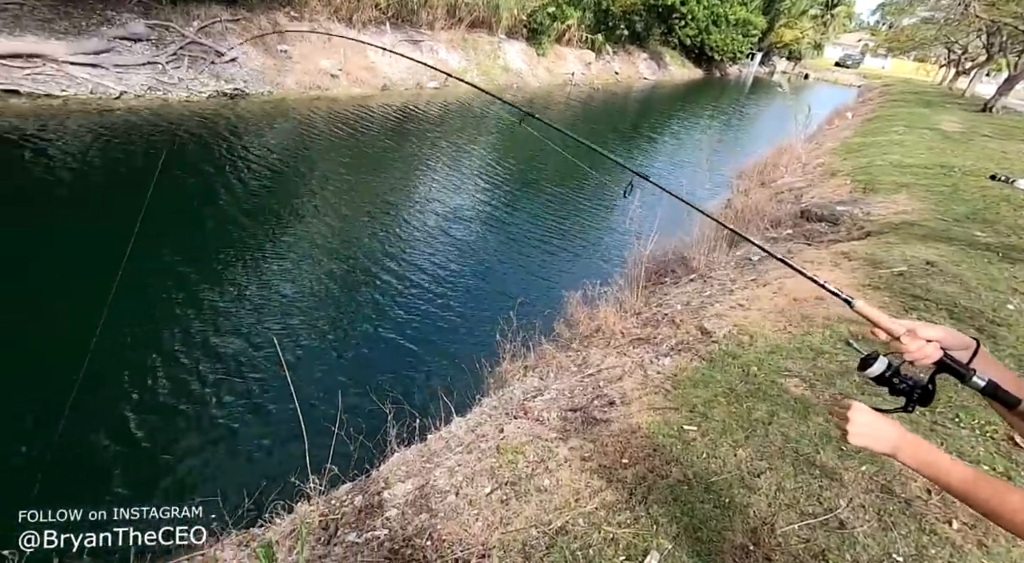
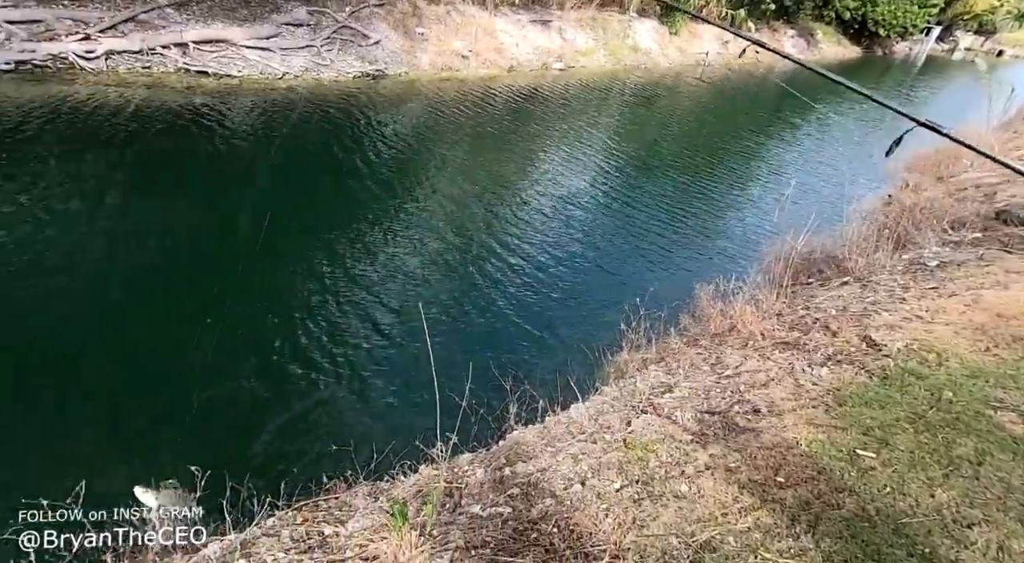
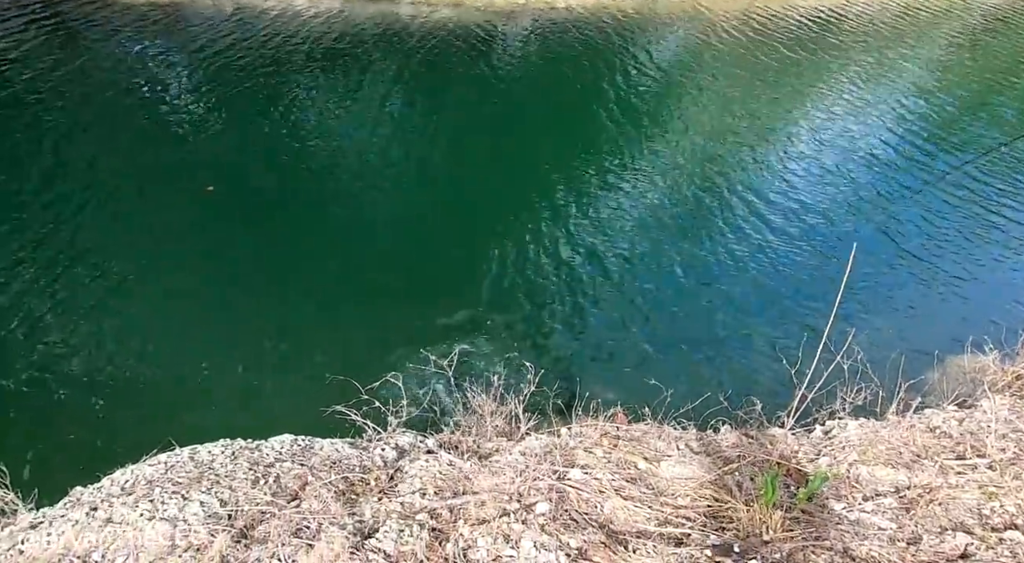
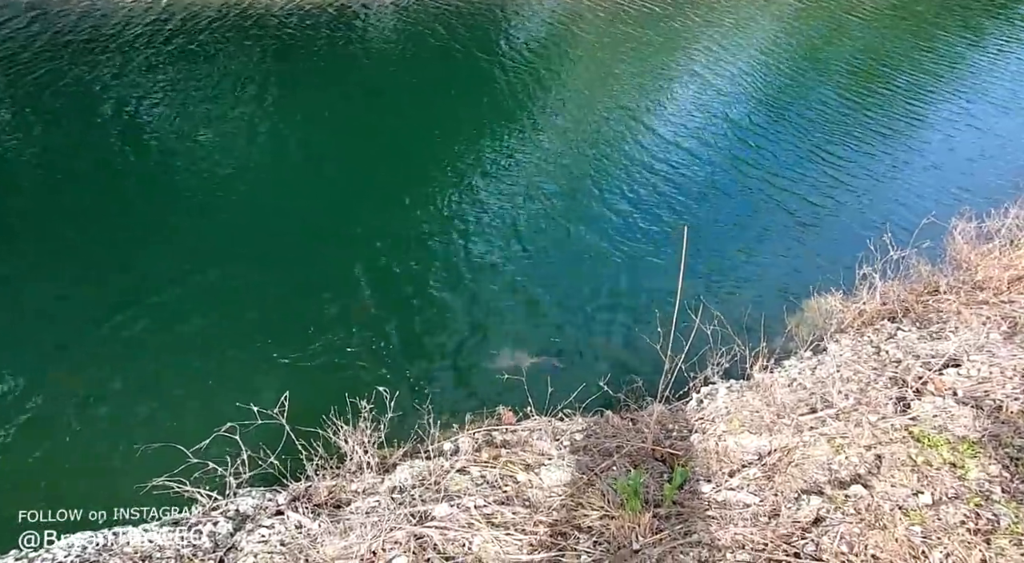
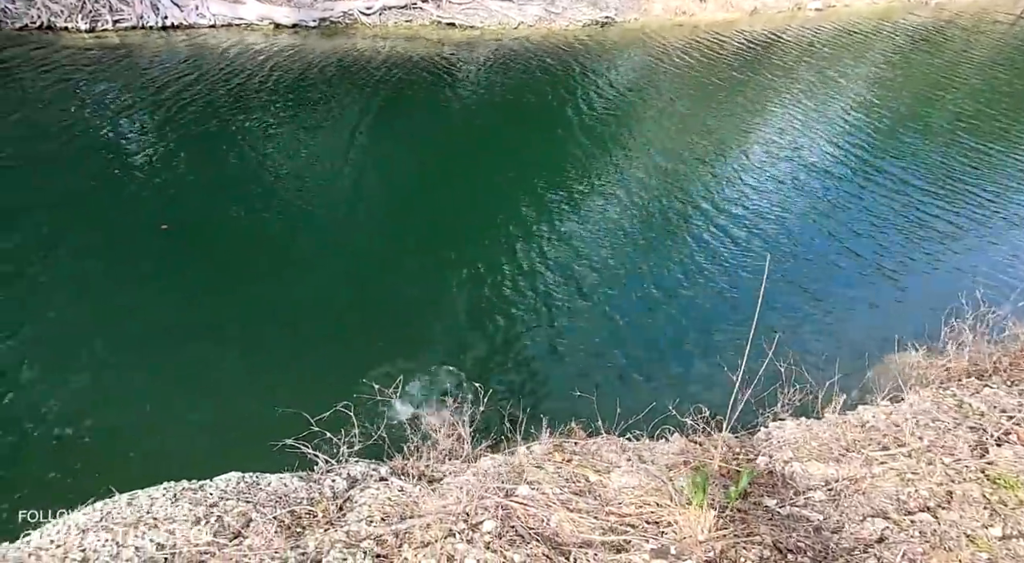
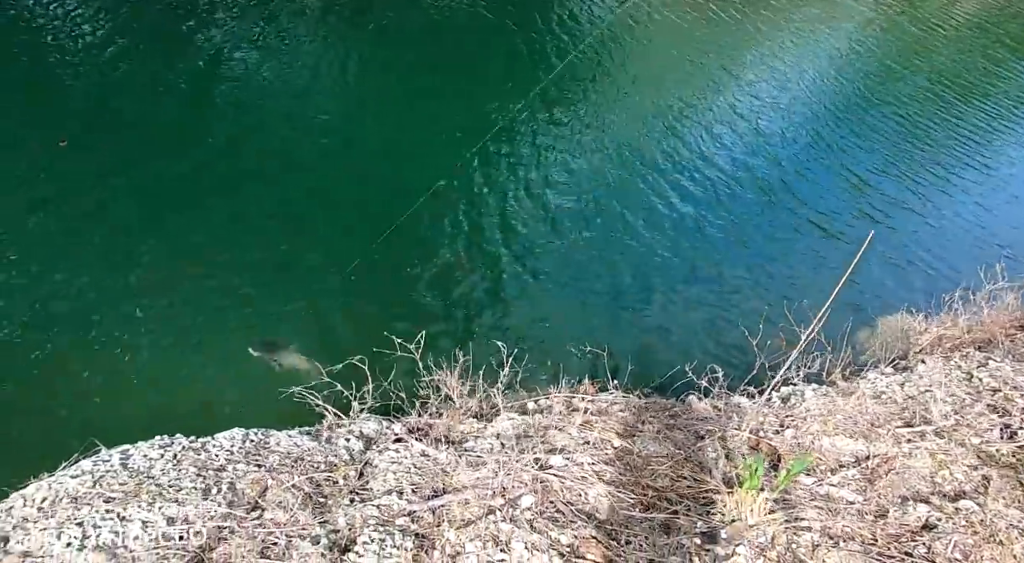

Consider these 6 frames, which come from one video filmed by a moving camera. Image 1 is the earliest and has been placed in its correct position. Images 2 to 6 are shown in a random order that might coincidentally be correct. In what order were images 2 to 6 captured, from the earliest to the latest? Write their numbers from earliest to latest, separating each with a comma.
2, 5, 3, 4, 6
